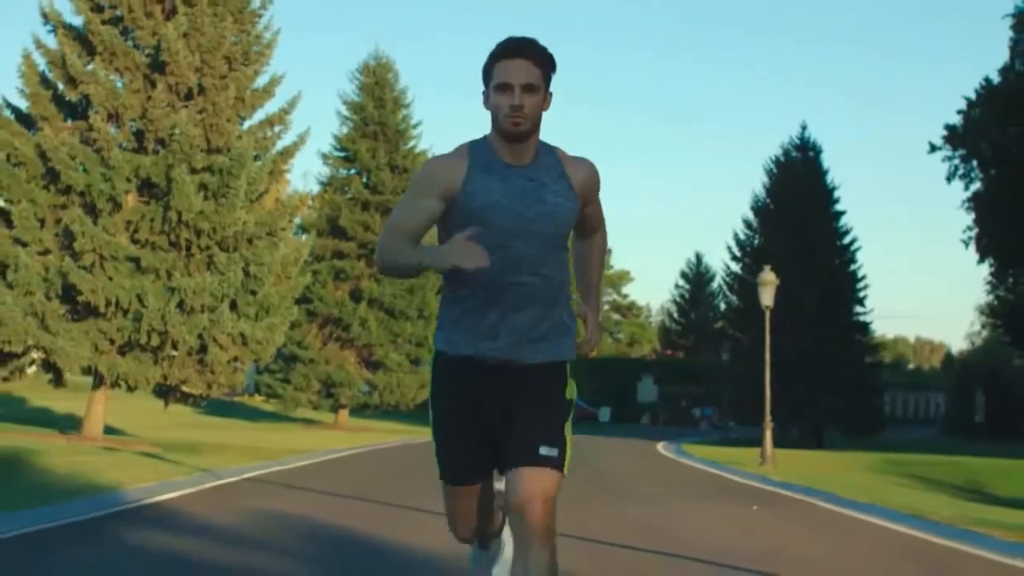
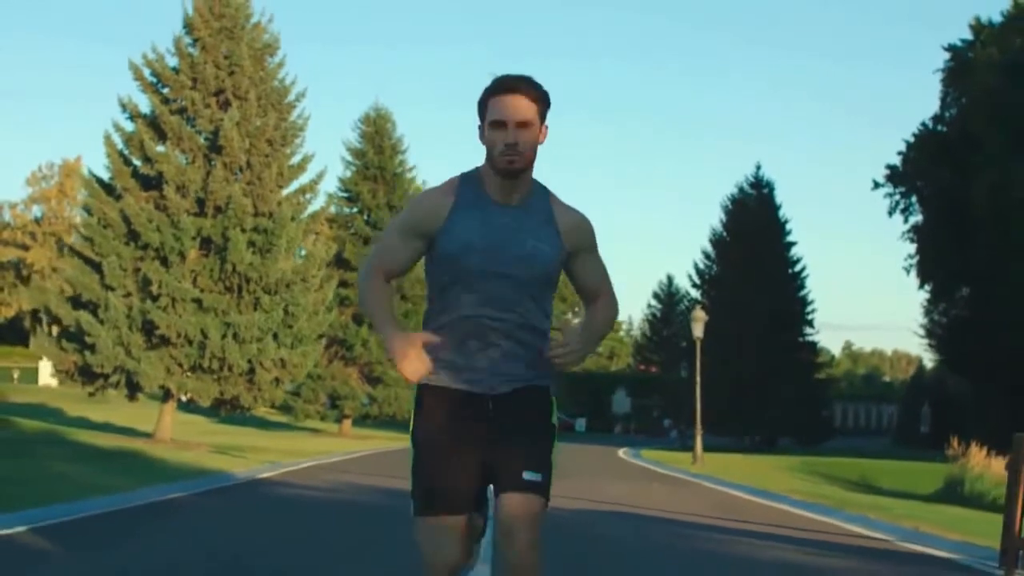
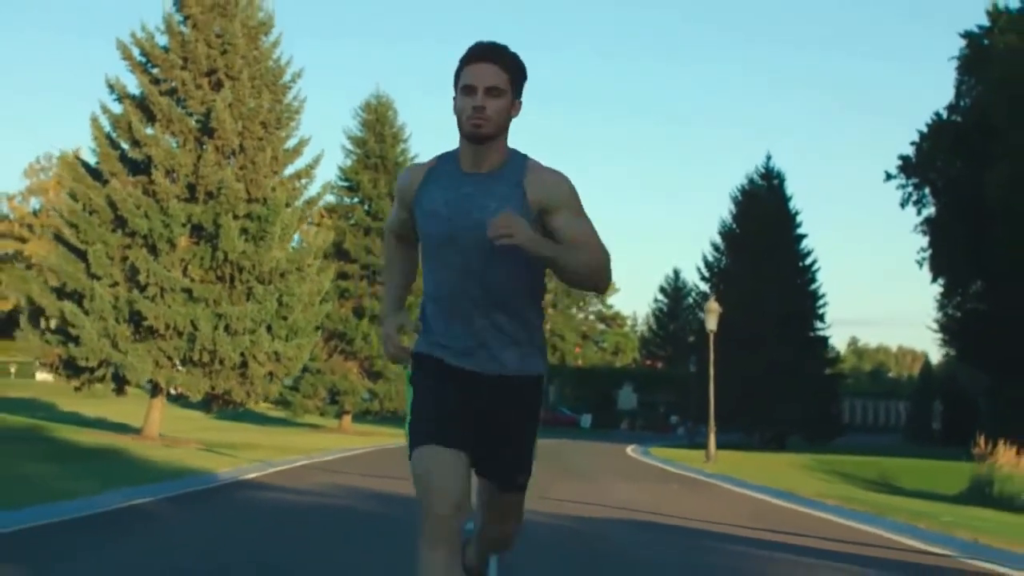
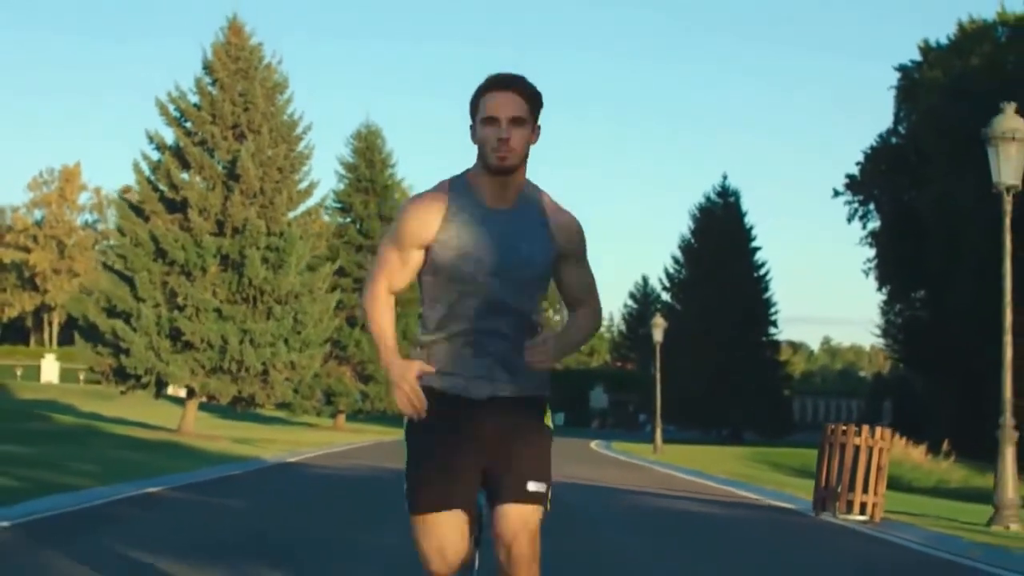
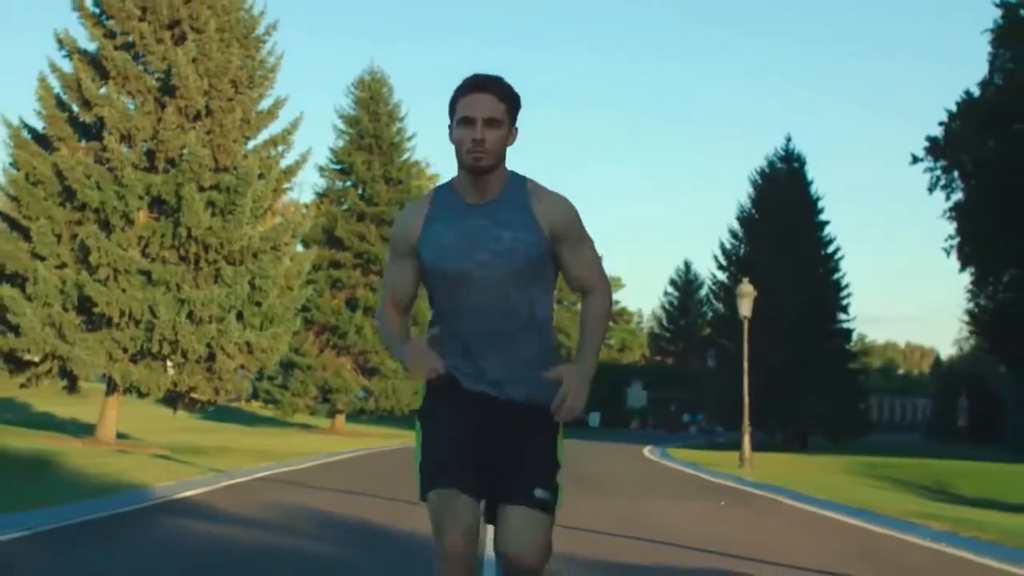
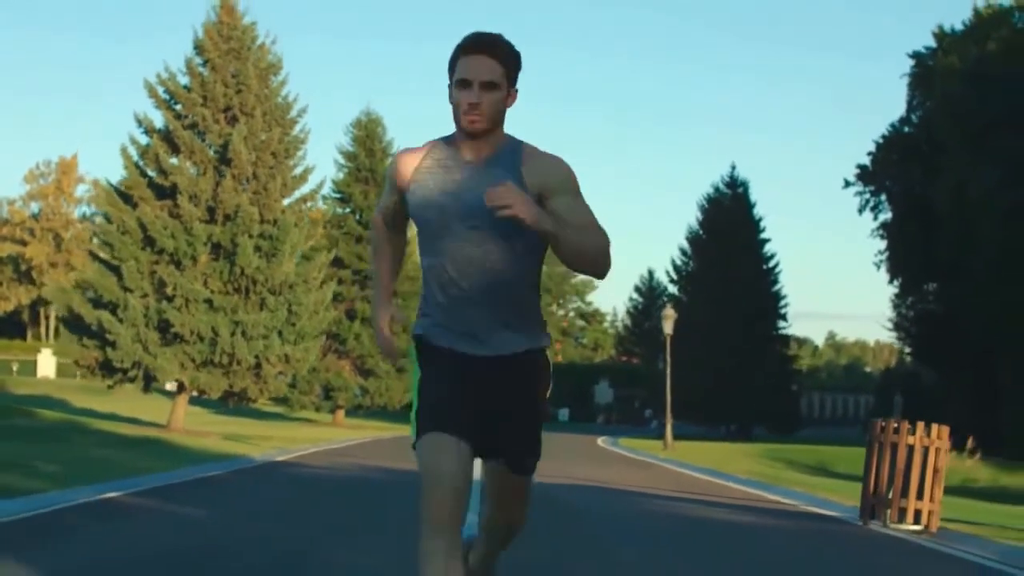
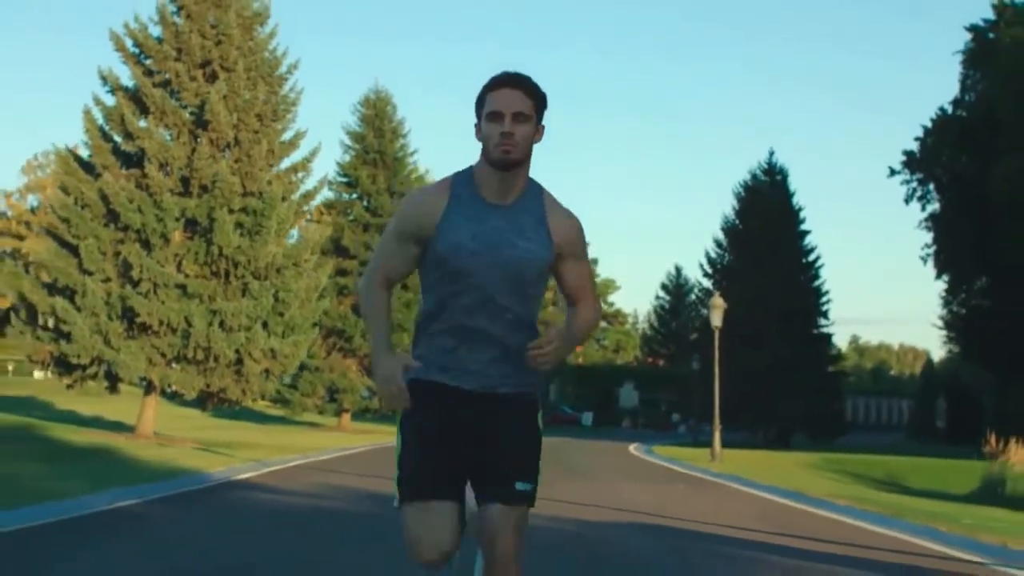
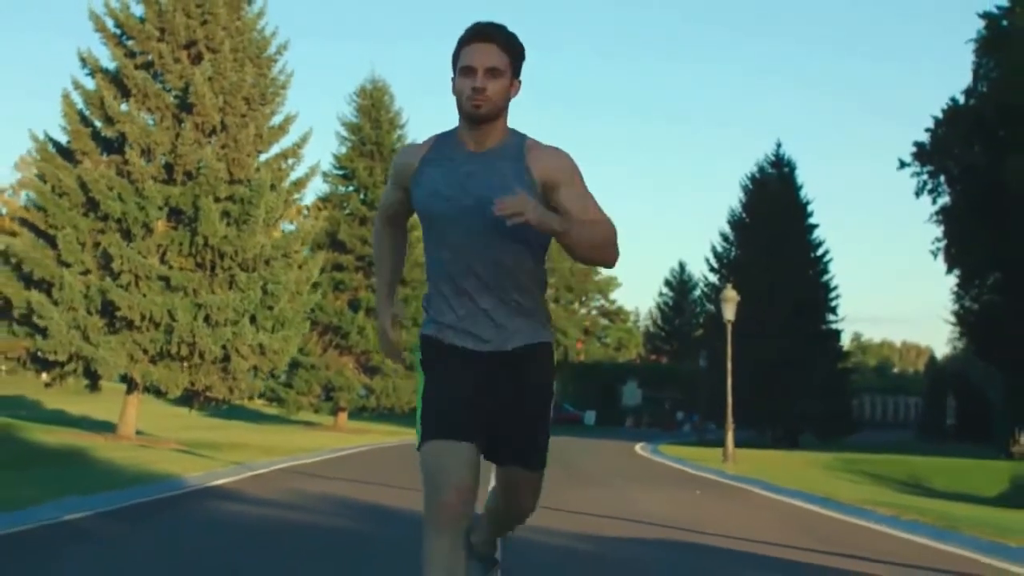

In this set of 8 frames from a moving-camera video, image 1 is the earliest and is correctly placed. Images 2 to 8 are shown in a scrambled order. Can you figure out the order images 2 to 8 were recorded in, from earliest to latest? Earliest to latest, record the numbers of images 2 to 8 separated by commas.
5, 8, 7, 3, 2, 6, 4
